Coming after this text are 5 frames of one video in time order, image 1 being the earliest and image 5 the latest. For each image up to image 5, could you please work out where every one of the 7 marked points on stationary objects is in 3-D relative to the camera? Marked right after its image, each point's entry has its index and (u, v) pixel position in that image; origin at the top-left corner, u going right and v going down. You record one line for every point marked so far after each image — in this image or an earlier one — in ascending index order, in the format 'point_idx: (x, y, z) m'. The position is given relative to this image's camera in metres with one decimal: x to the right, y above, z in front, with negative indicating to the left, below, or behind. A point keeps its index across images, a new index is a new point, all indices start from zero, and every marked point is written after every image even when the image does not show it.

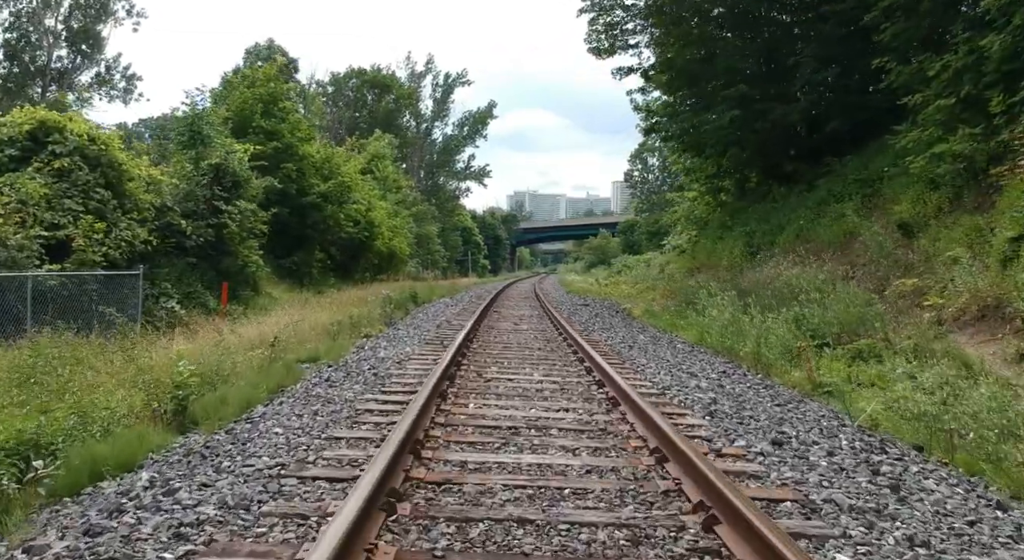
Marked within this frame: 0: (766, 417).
0: (+2.1, -1.2, +6.8) m
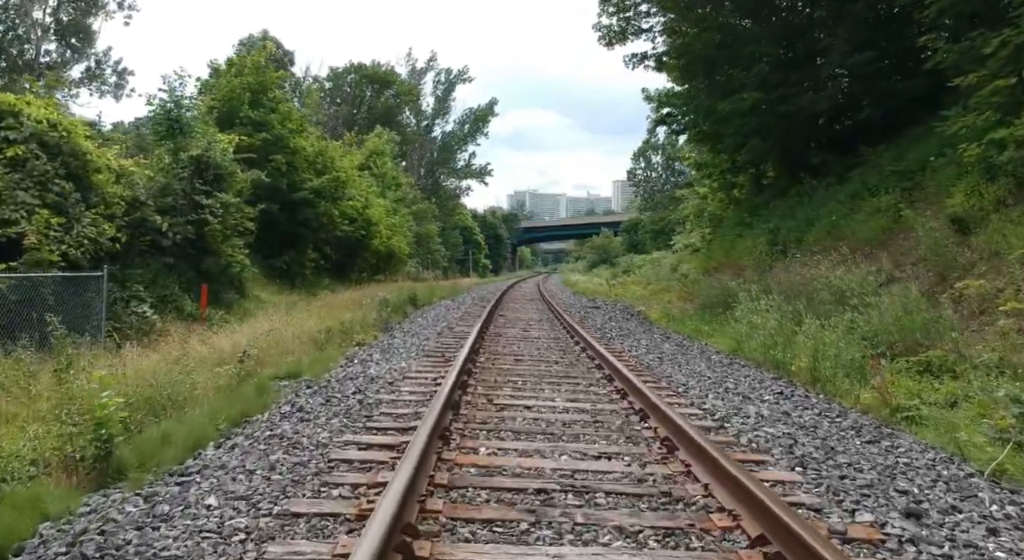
0: (+2.2, -1.2, +5.2) m
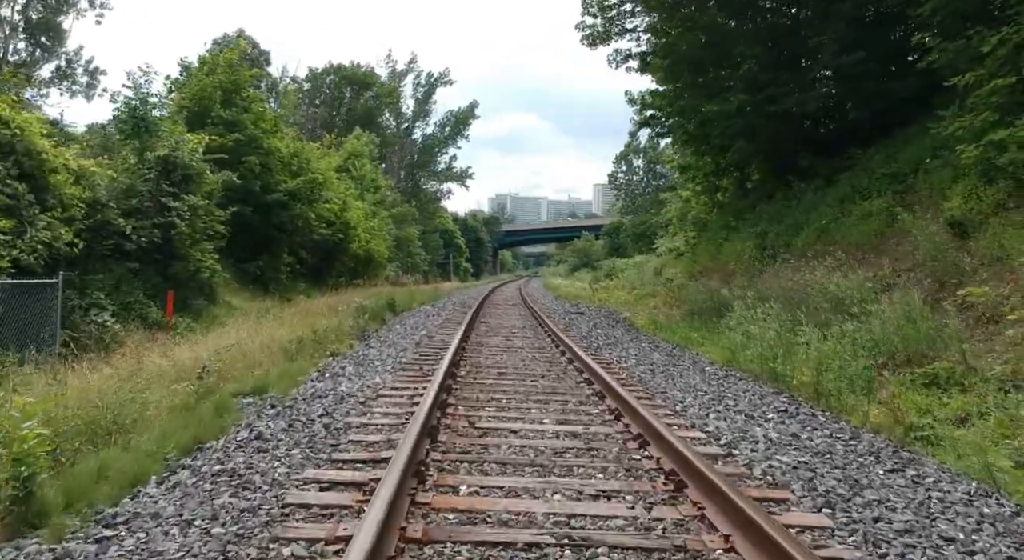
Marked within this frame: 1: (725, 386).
0: (+2.2, -1.2, +4.6) m
1: (+2.4, -1.2, +9.3) m
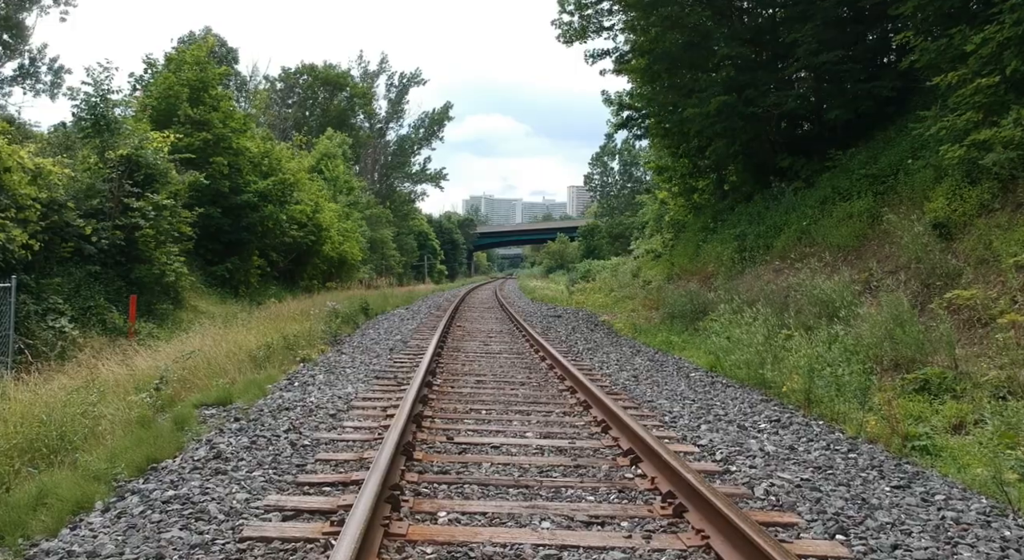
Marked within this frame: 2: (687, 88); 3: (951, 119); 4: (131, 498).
0: (+2.1, -1.3, +4.2) m
1: (+2.2, -1.2, +8.9) m
2: (+4.2, +4.6, +19.8) m
3: (+7.1, +2.6, +13.4) m
4: (-2.1, -1.2, +4.6) m
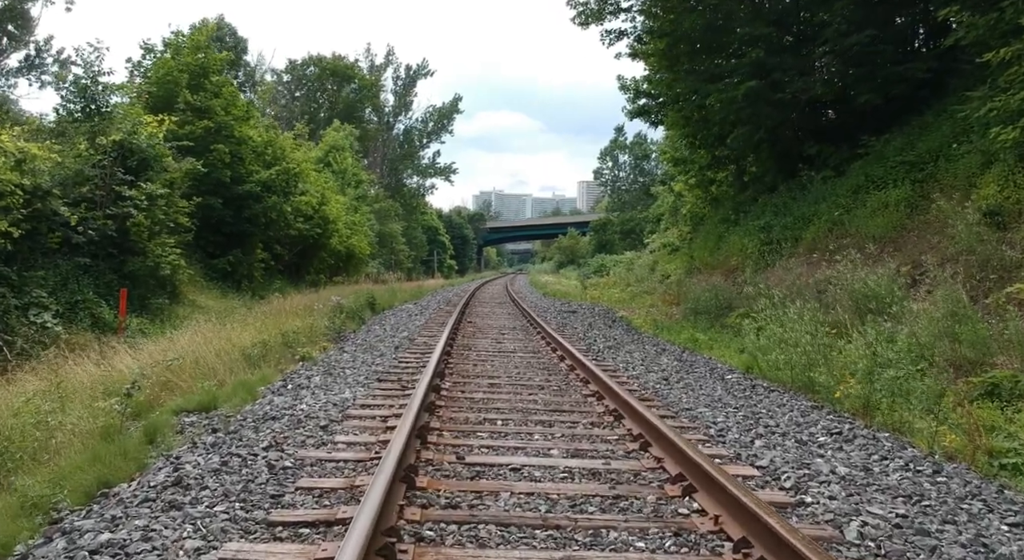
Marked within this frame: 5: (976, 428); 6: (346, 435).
0: (+2.2, -1.2, +3.2) m
1: (+2.3, -1.1, +7.9) m
2: (+4.5, +4.7, +18.8) m
3: (+7.4, +2.7, +12.3) m
4: (-2.0, -1.1, +3.6) m
5: (+3.5, -1.1, +6.3) m
6: (-1.1, -1.0, +5.5) m
